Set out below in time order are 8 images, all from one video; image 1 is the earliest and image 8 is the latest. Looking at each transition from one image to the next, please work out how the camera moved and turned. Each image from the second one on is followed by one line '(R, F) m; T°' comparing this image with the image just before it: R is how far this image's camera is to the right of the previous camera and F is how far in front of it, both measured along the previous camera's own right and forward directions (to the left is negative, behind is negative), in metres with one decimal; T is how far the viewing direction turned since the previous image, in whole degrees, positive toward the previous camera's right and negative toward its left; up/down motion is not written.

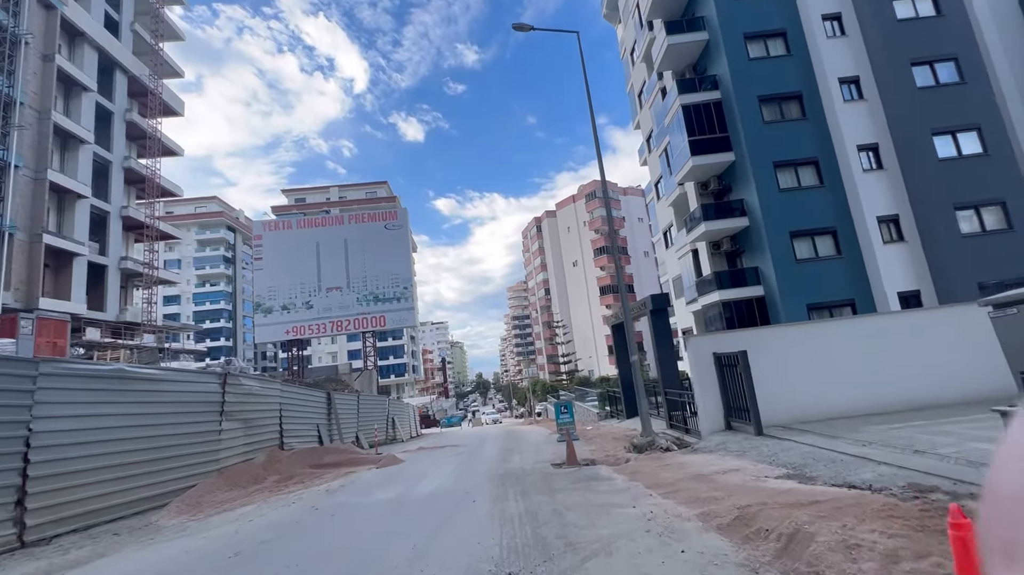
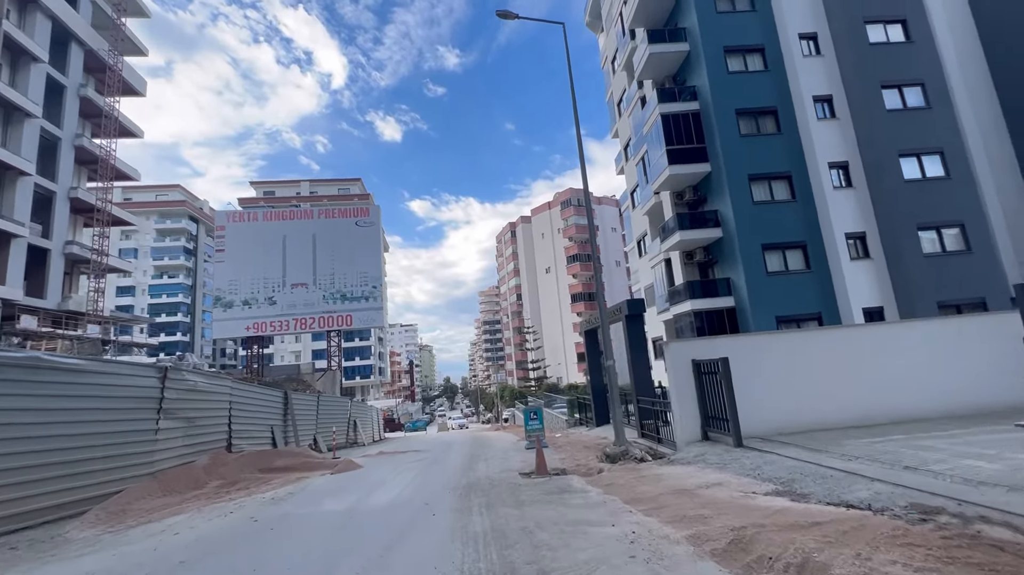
(0.0, +0.5) m; +3°
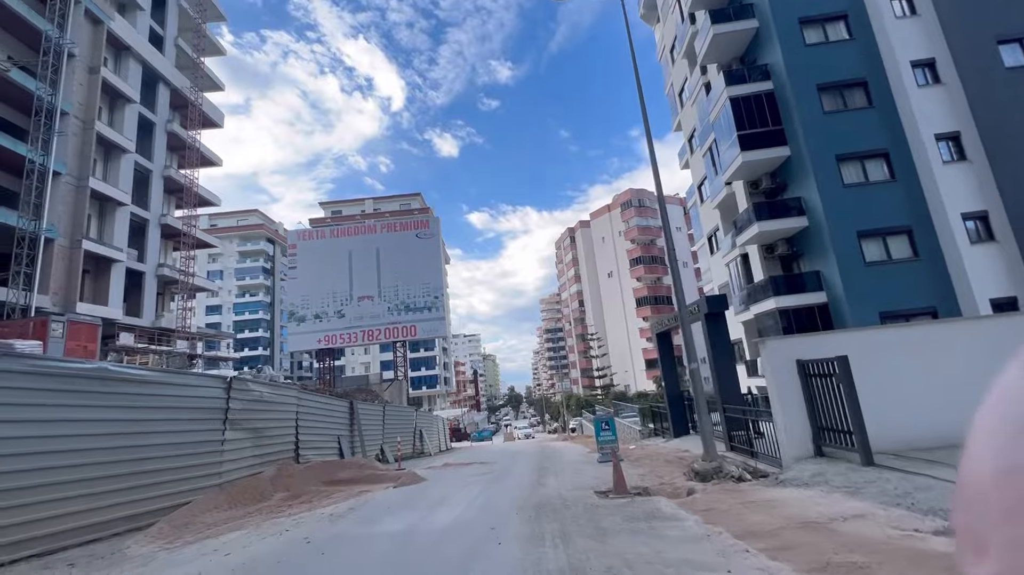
(-0.1, +0.8) m; -7°
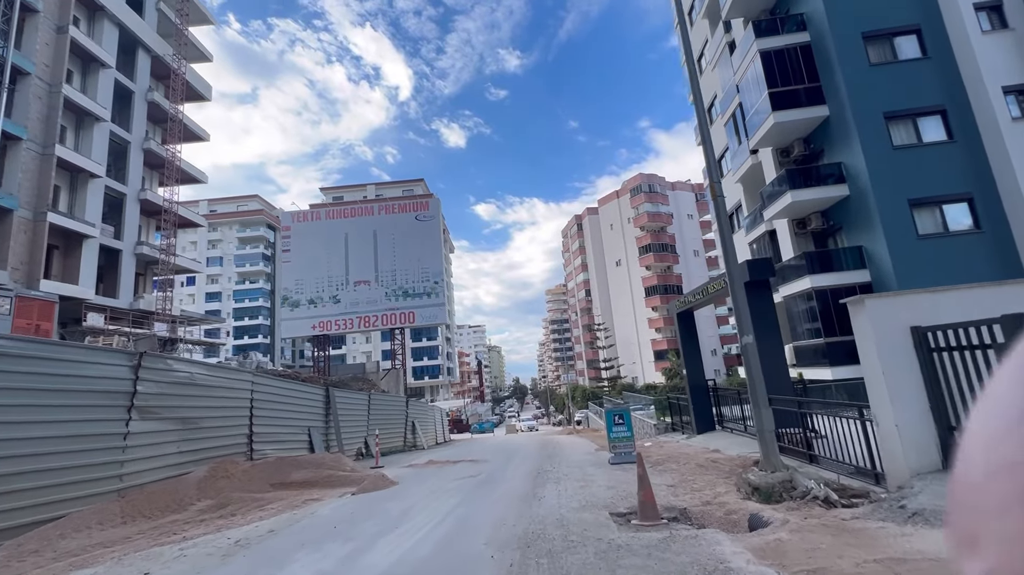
(+0.3, +2.1) m; -1°
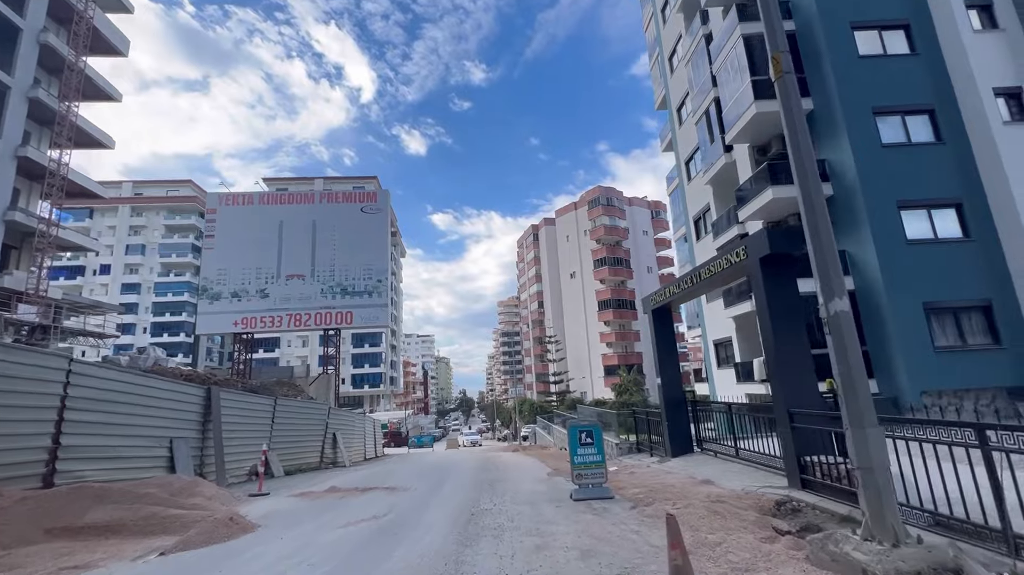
(+0.3, +2.6) m; +6°
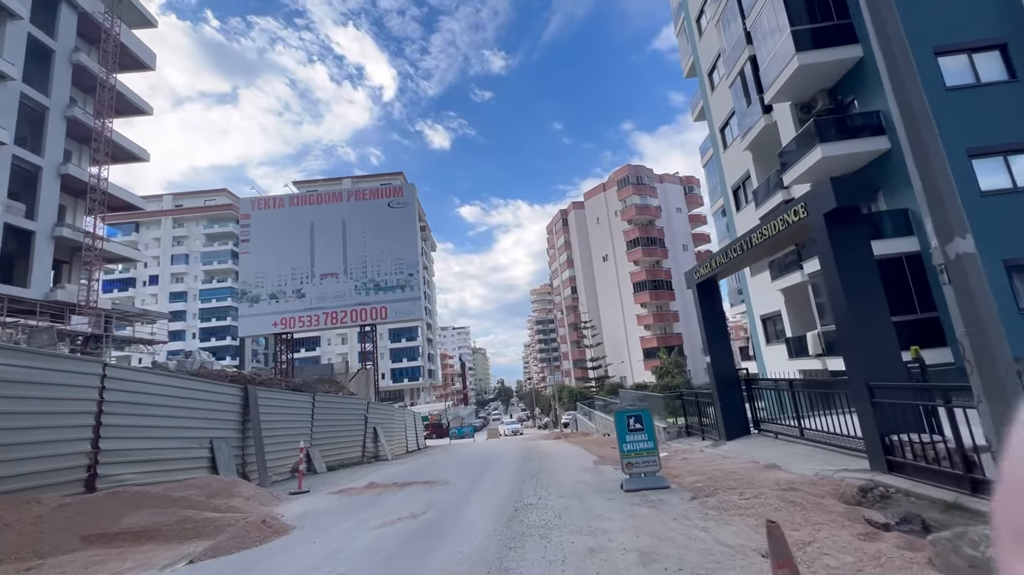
(0.0, +0.5) m; -4°
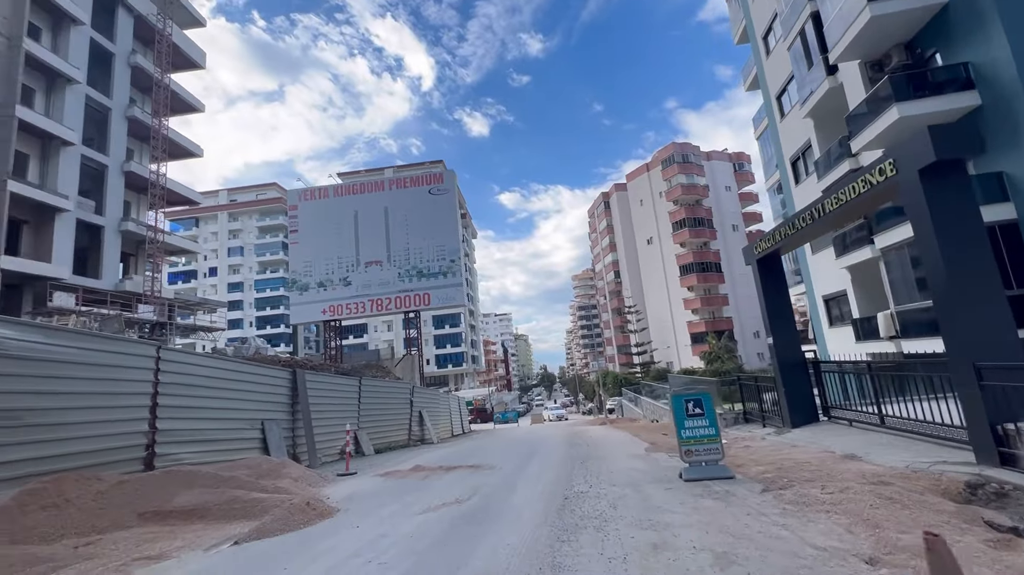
(-0.1, +0.4) m; -5°
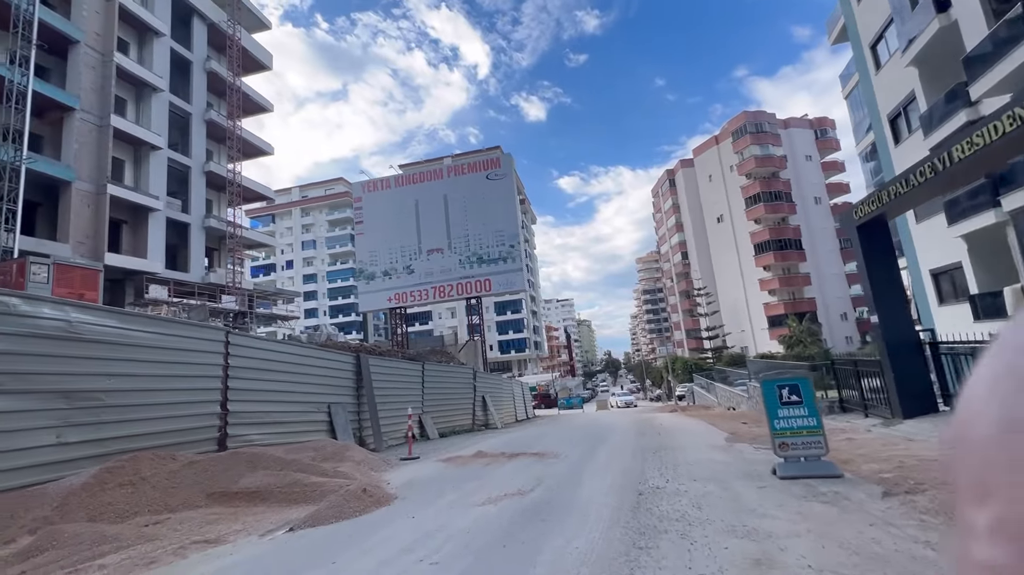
(0.0, +0.5) m; -7°
